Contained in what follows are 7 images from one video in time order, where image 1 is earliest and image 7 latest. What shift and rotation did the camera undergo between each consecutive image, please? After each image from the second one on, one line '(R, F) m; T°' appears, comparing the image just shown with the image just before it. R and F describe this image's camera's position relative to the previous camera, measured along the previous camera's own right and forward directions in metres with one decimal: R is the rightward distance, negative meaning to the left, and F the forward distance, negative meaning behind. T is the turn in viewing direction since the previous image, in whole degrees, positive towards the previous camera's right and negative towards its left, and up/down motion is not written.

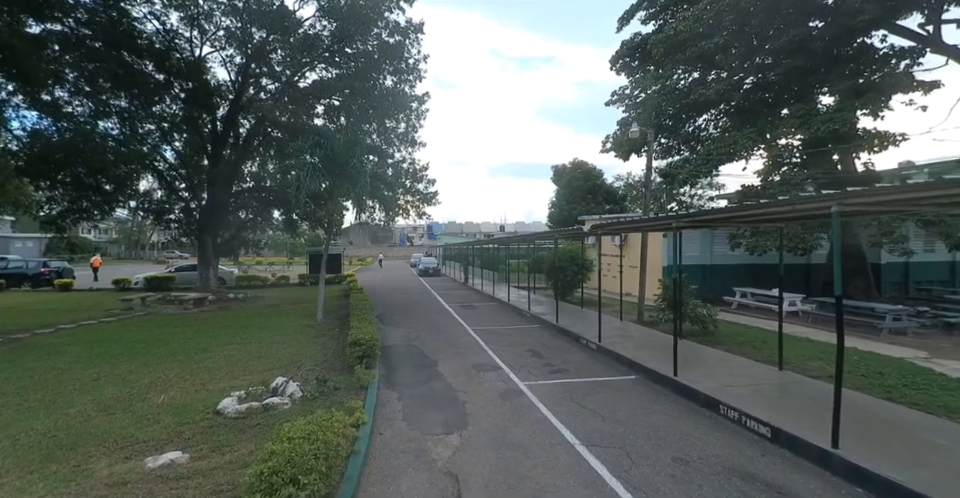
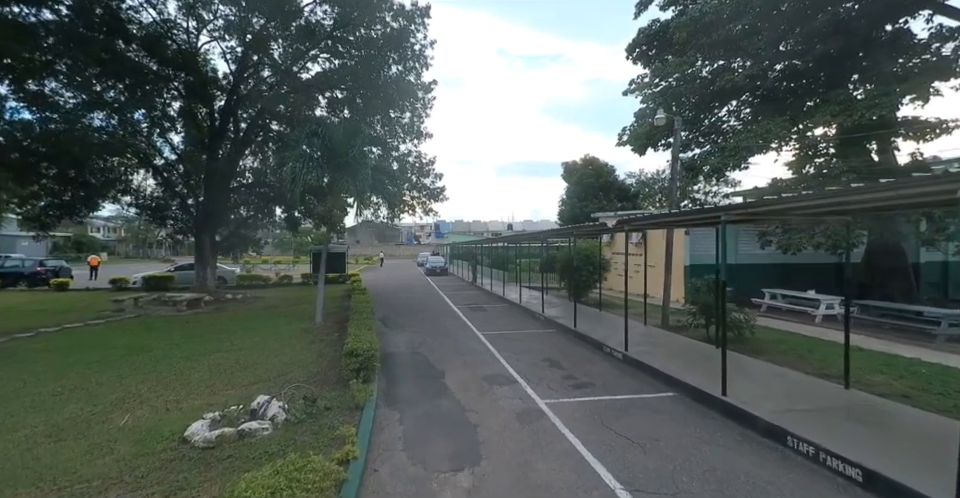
(-0.1, +0.8) m; -1°
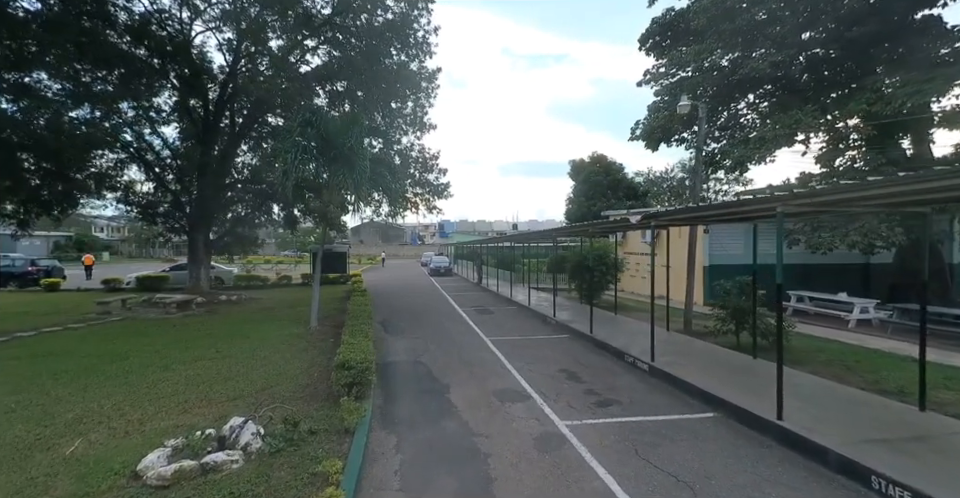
(-0.1, +0.7) m; -1°
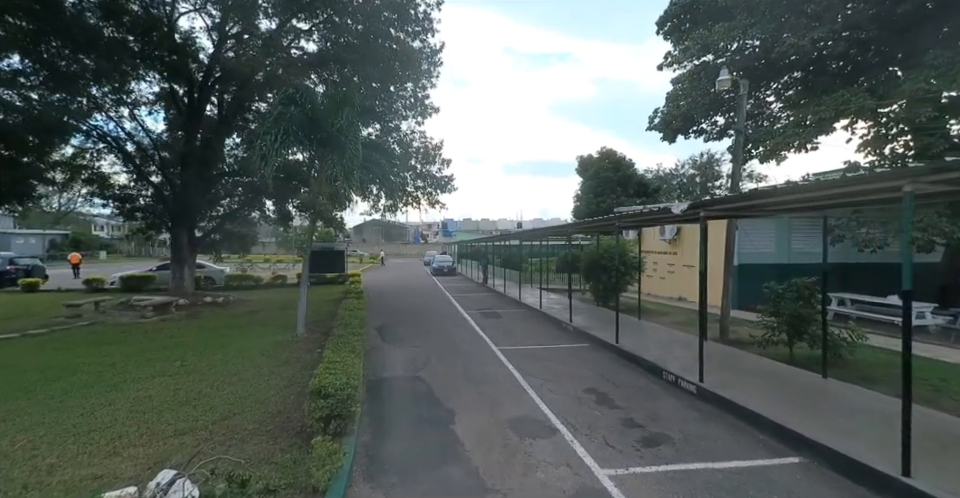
(-0.1, +1.1) m; 0°
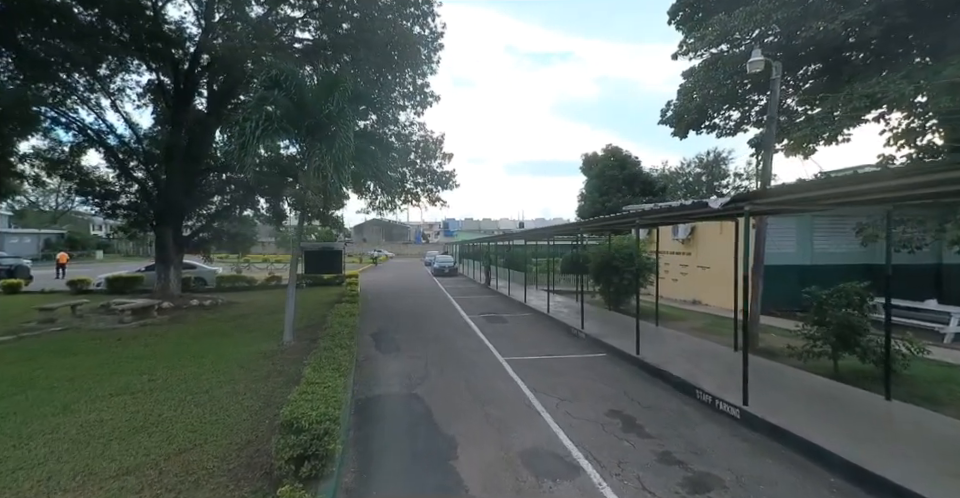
(-0.1, +0.7) m; 0°
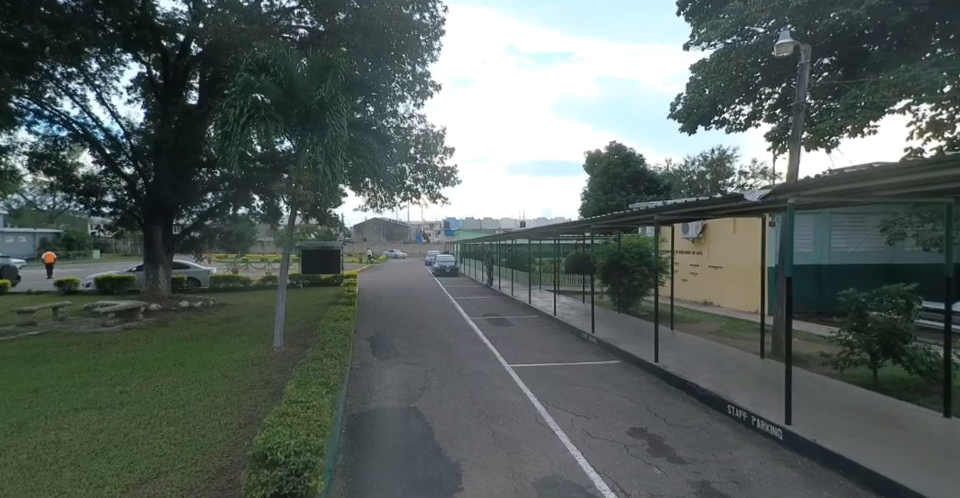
(-0.1, +0.5) m; 0°
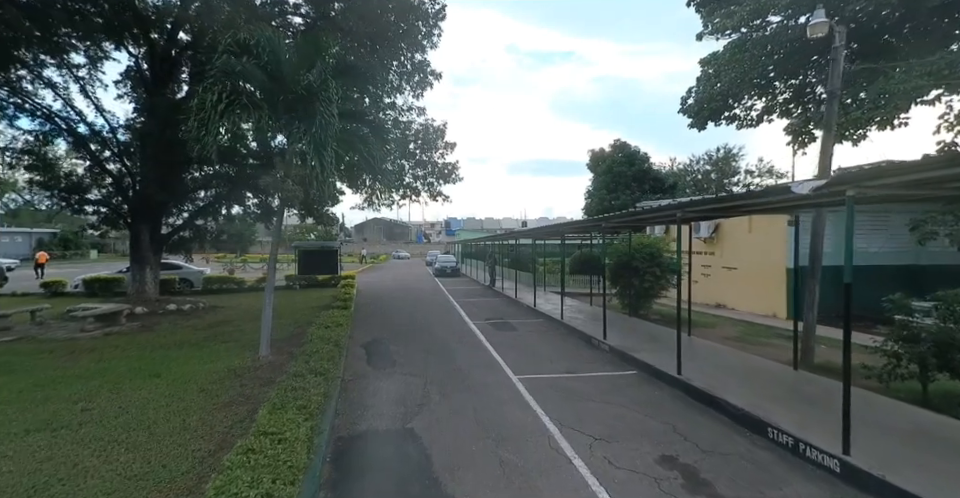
(0.0, +0.6) m; 0°
